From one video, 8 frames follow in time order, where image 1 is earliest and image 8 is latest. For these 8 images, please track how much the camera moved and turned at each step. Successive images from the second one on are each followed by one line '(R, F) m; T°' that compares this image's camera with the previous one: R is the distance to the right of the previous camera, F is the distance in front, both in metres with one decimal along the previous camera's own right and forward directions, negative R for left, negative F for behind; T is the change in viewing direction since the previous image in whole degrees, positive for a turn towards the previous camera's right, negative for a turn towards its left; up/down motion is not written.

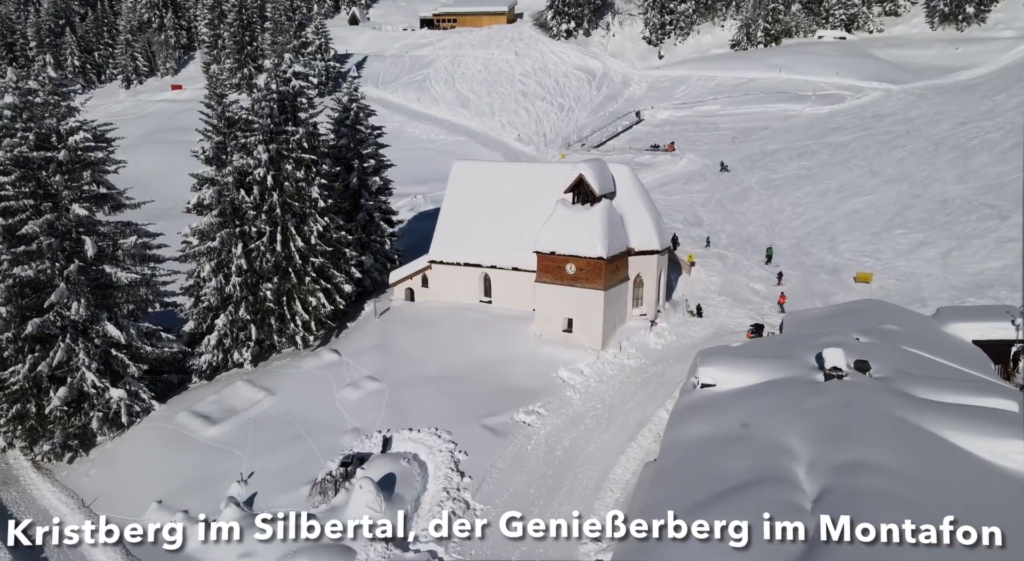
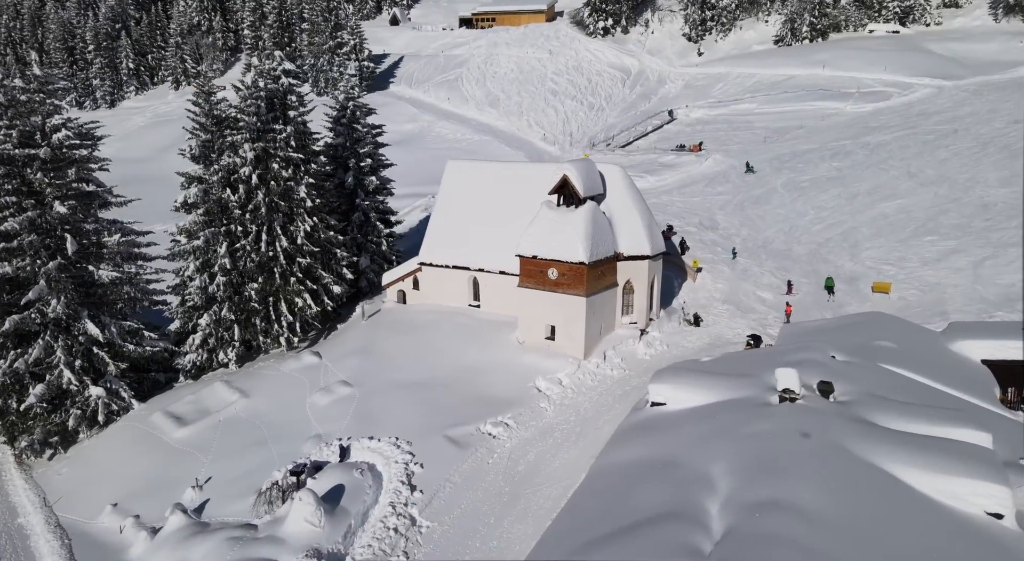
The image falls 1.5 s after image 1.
(+3.2, +1.3) m; -4°
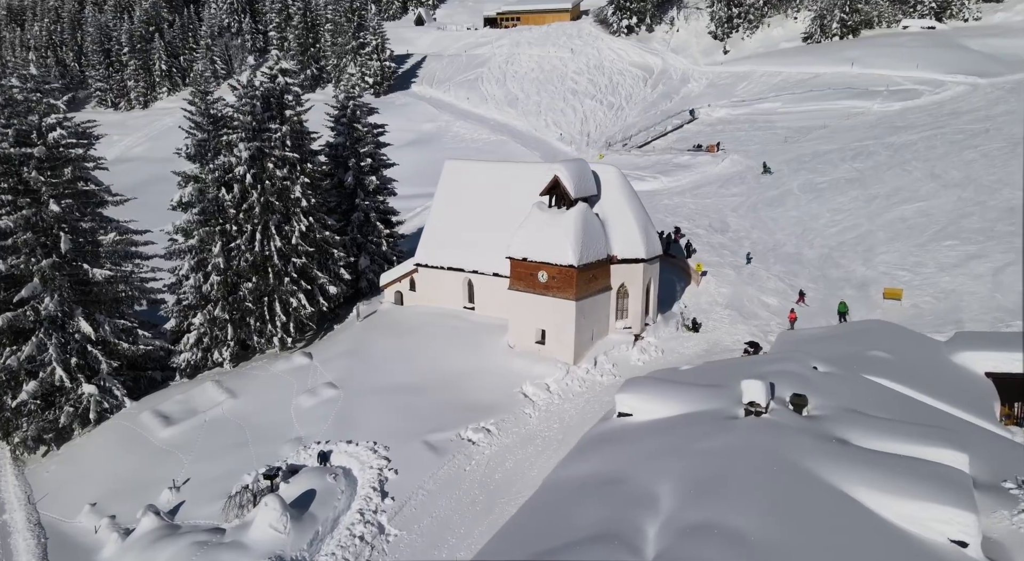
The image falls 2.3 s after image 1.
(+1.8, +0.7) m; -3°
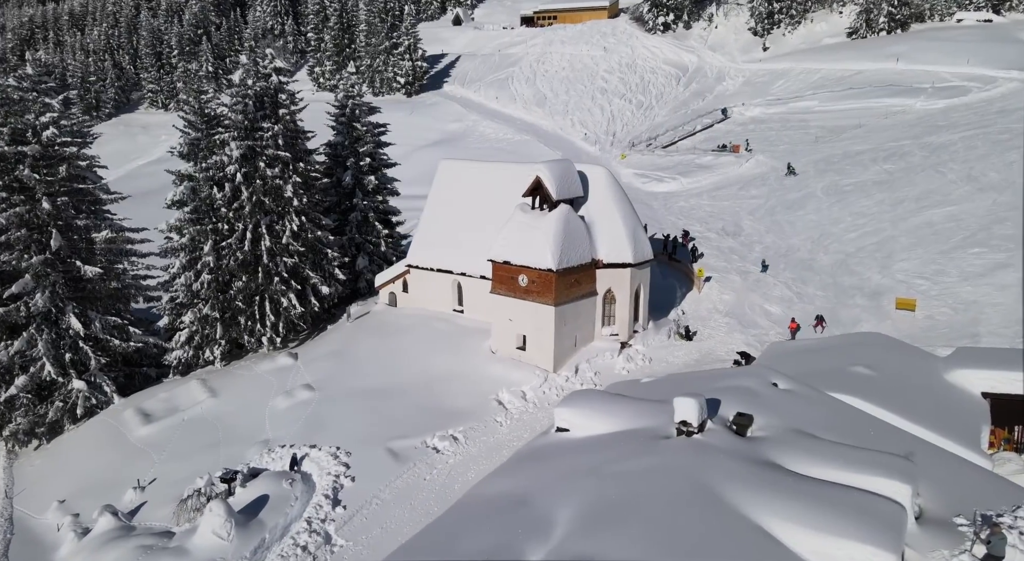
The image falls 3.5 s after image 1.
(+2.8, +1.0) m; -4°
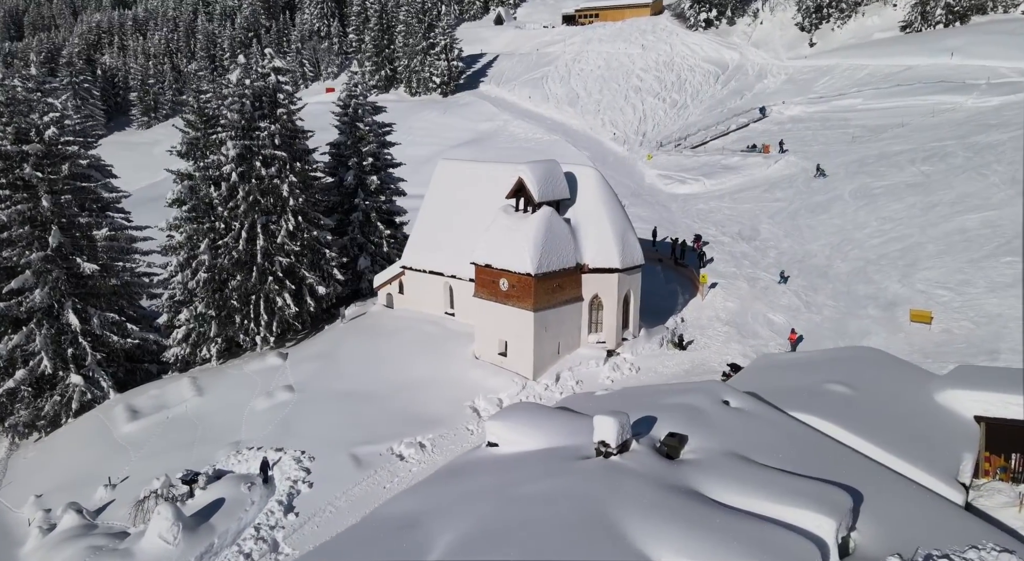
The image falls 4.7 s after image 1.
(+2.9, +1.0) m; -4°
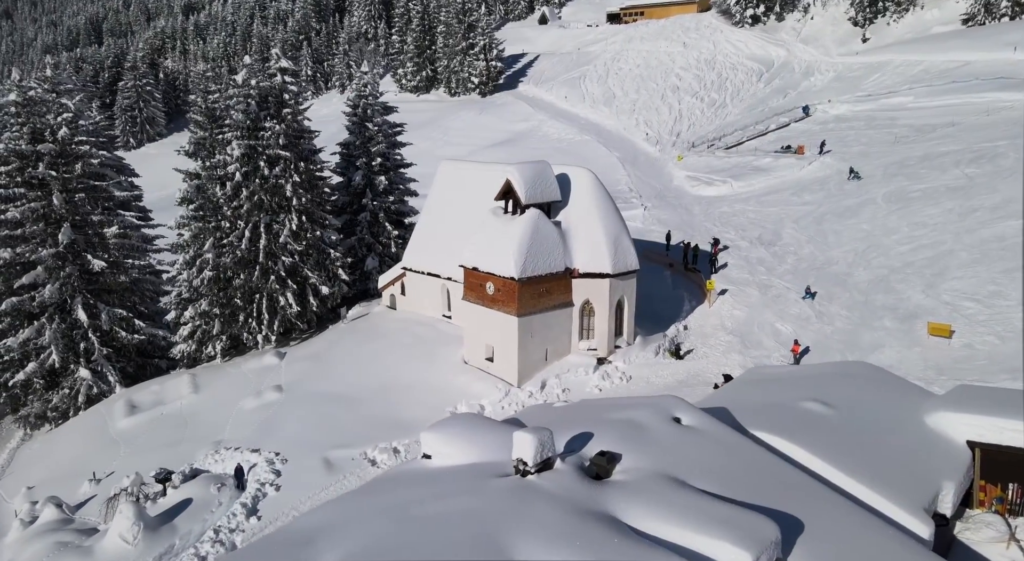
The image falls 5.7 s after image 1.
(+2.6, +0.8) m; -5°
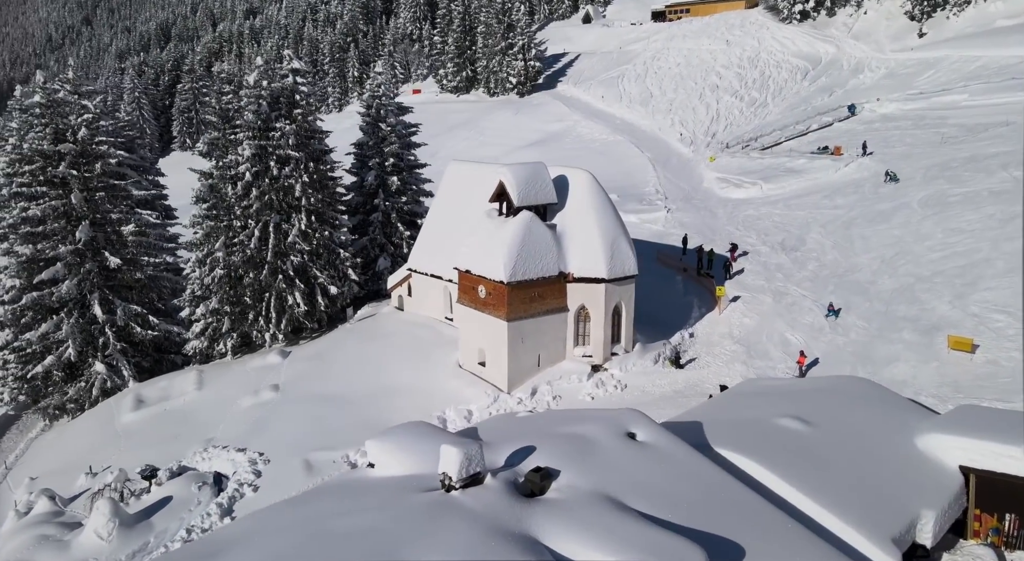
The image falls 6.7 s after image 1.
(+2.2, +0.7) m; -4°
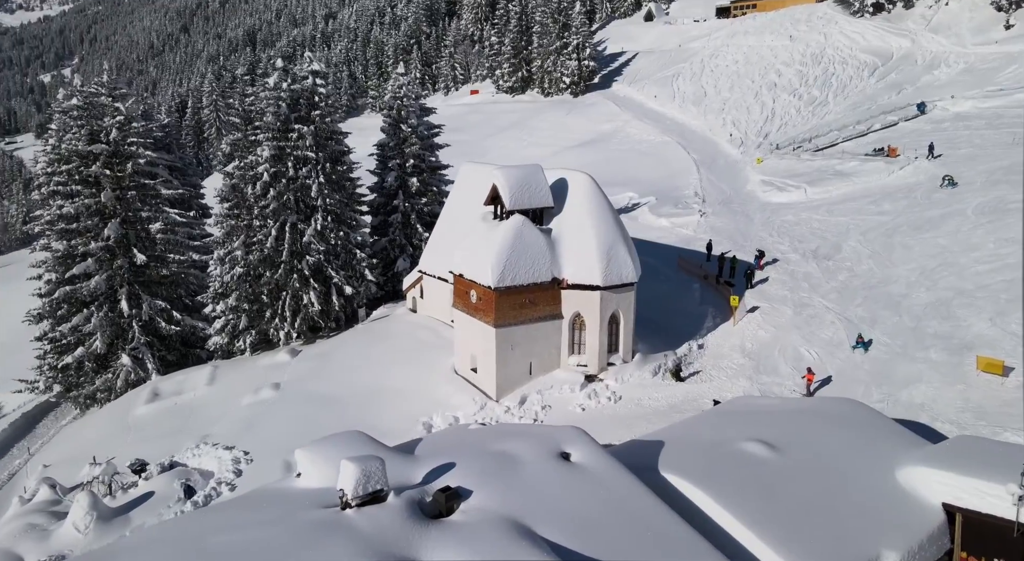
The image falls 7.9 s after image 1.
(+2.8, +0.9) m; -6°
